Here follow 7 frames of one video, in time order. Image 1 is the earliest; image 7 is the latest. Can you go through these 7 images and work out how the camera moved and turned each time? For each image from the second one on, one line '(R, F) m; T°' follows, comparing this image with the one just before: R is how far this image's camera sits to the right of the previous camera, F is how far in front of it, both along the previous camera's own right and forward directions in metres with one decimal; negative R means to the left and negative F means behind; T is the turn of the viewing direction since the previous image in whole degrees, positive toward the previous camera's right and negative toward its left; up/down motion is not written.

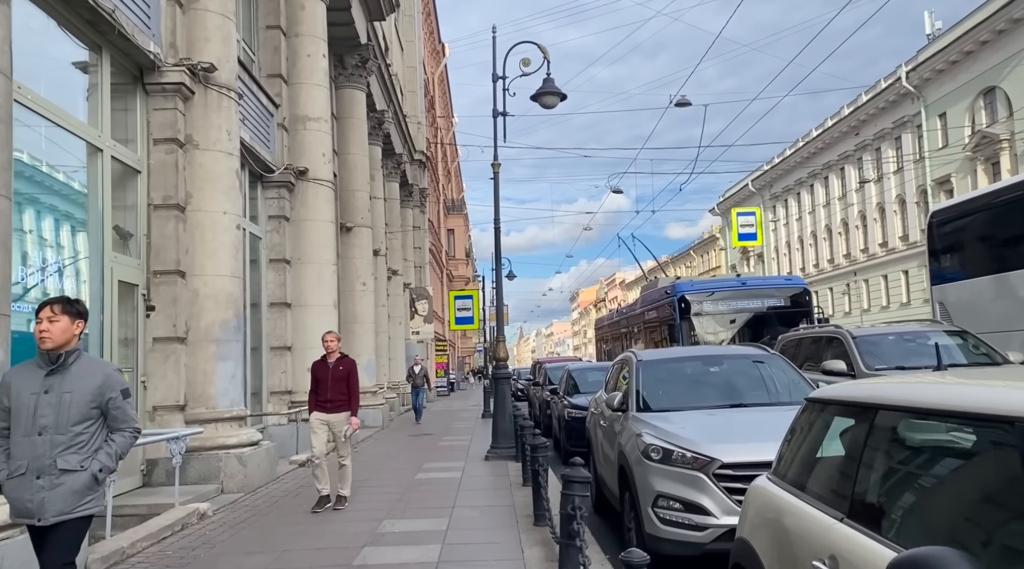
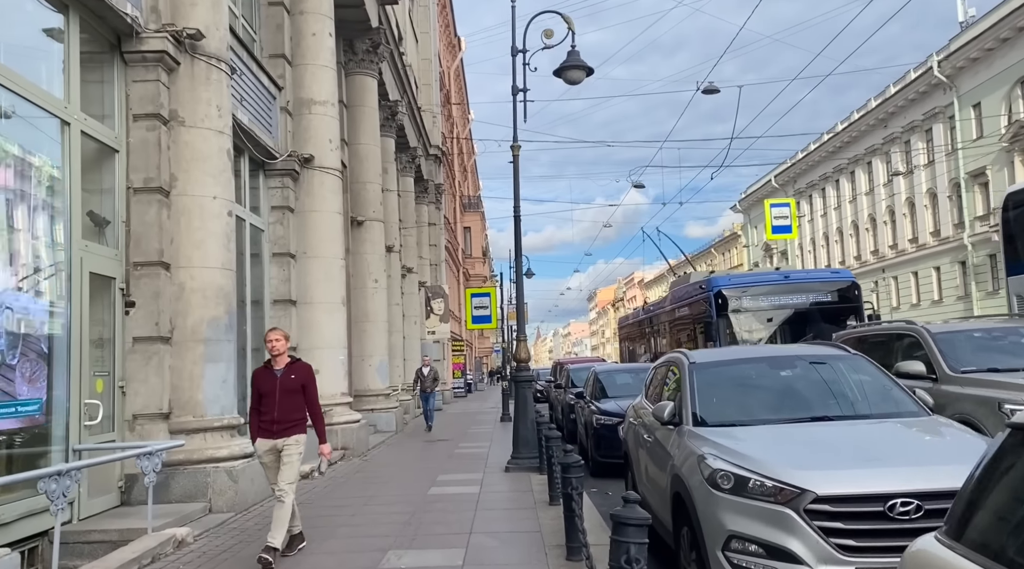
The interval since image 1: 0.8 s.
(-0.1, +1.1) m; -1°
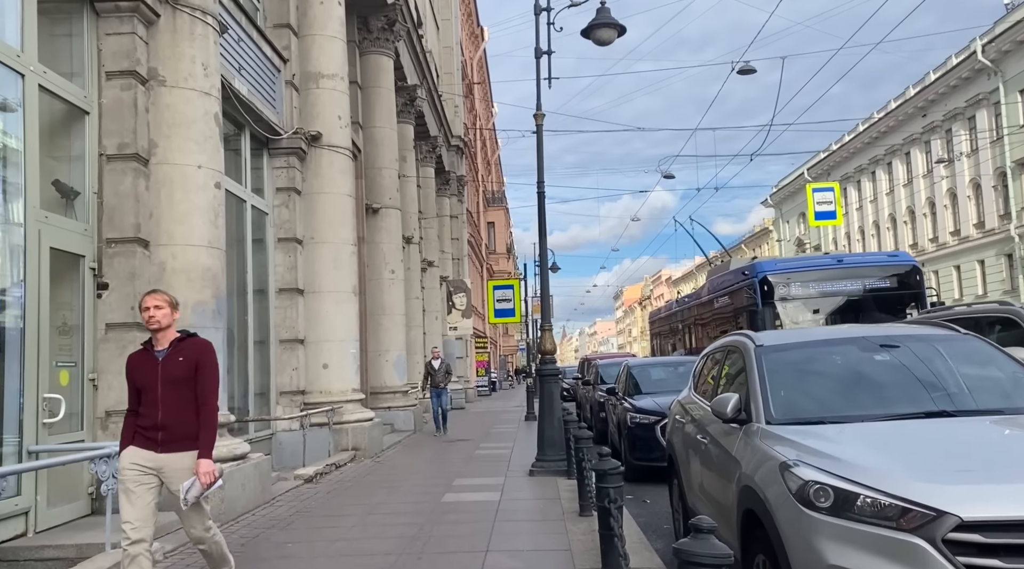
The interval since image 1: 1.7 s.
(0.0, +1.1) m; -2°
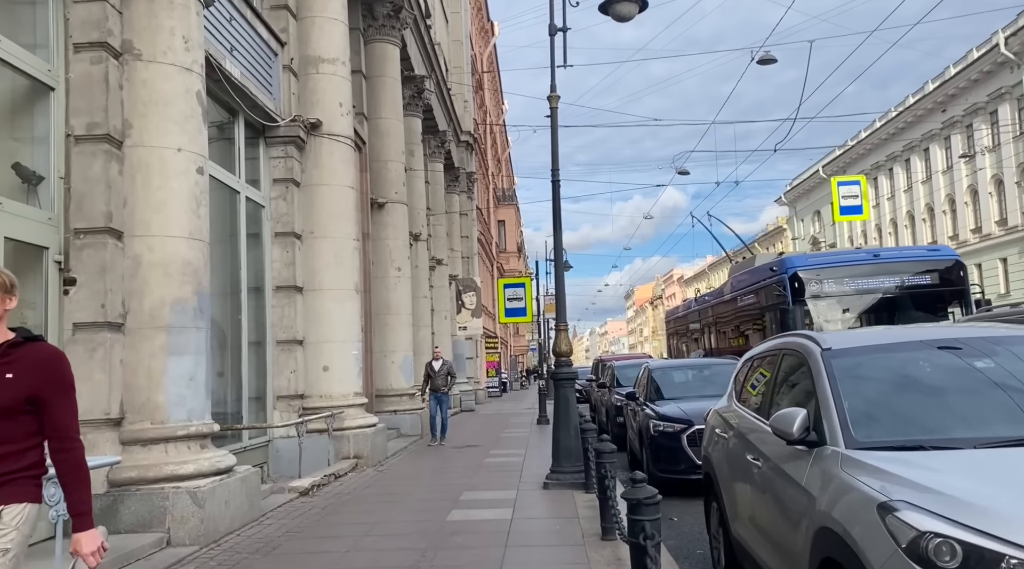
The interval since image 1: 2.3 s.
(0.0, +0.8) m; -1°
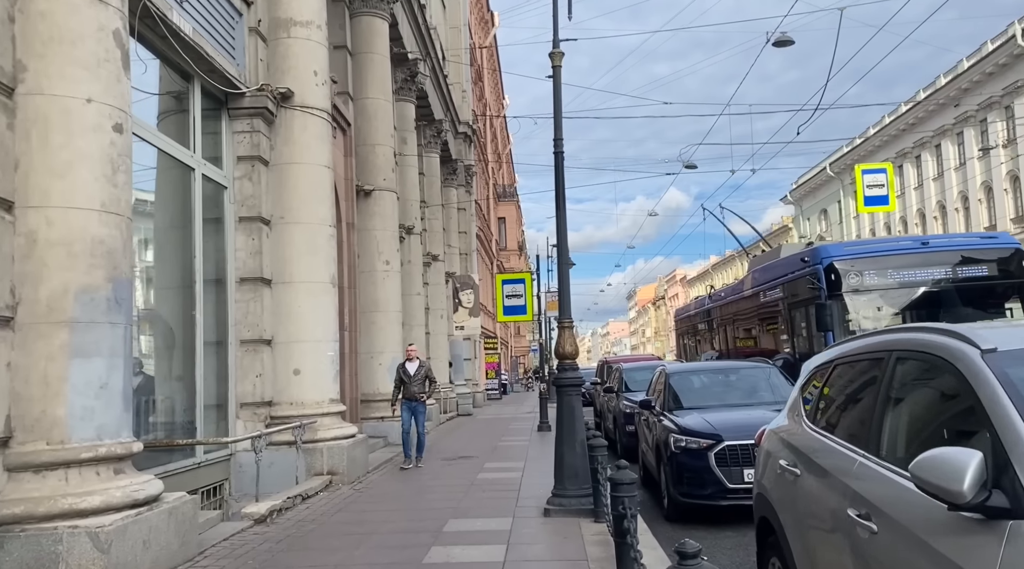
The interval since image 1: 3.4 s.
(+0.1, +1.5) m; 0°
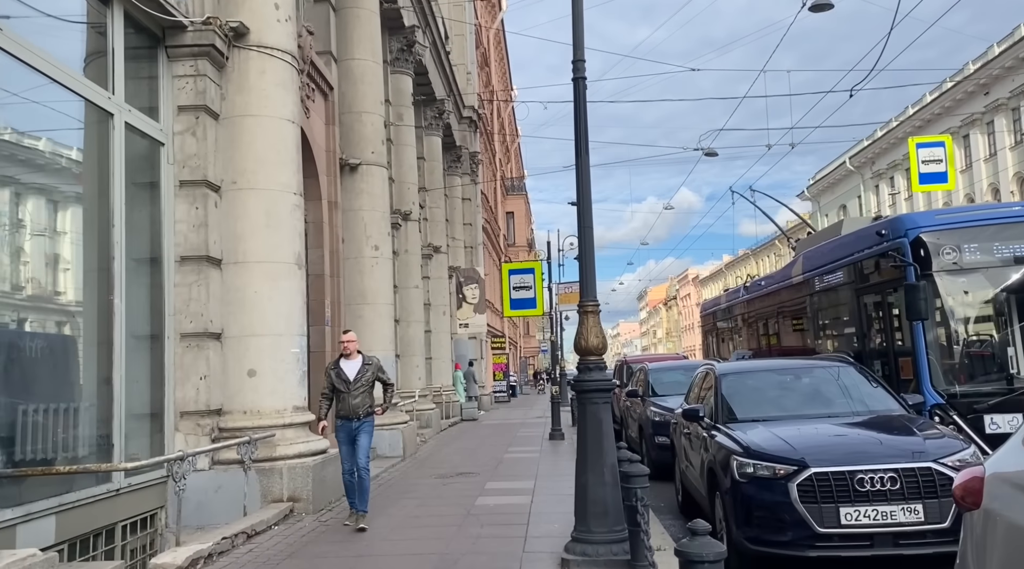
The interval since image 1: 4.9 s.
(0.0, +2.1) m; -1°
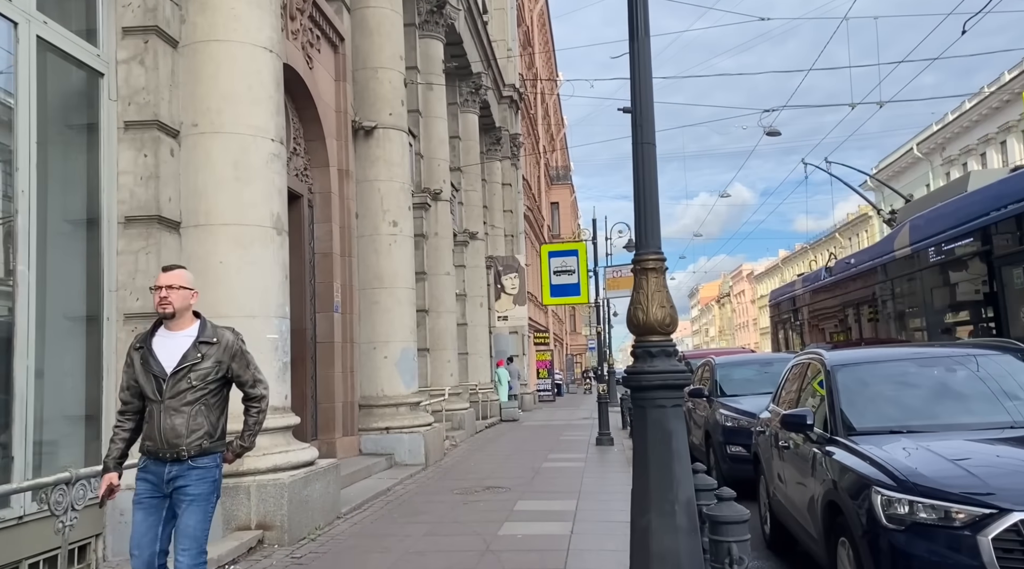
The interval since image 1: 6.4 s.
(+0.1, +2.0) m; -3°
